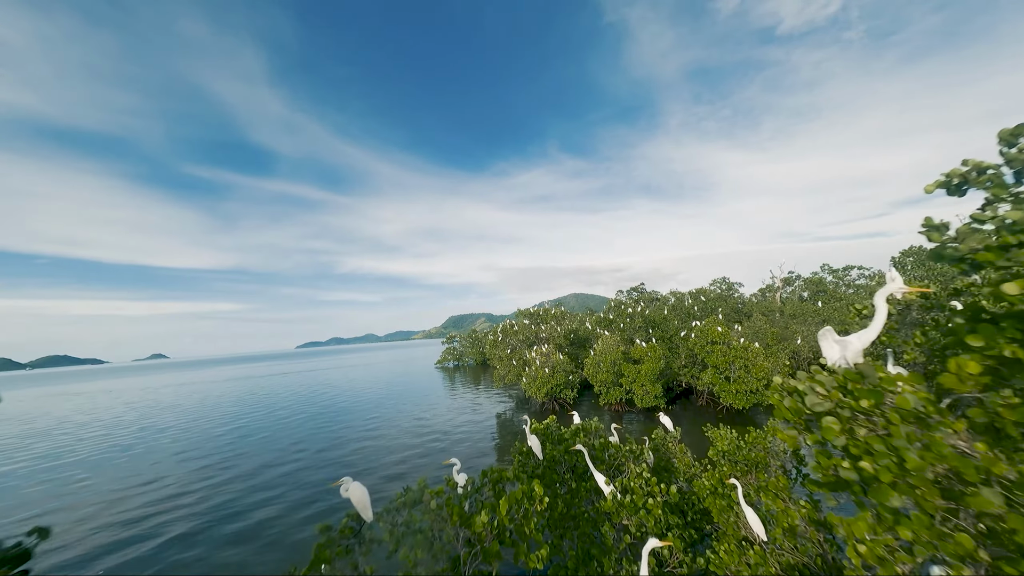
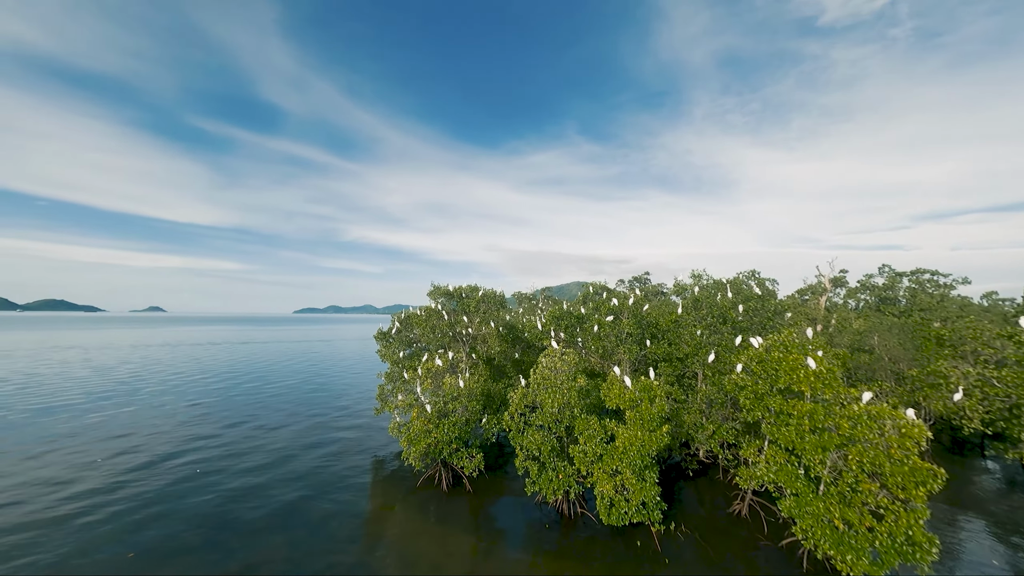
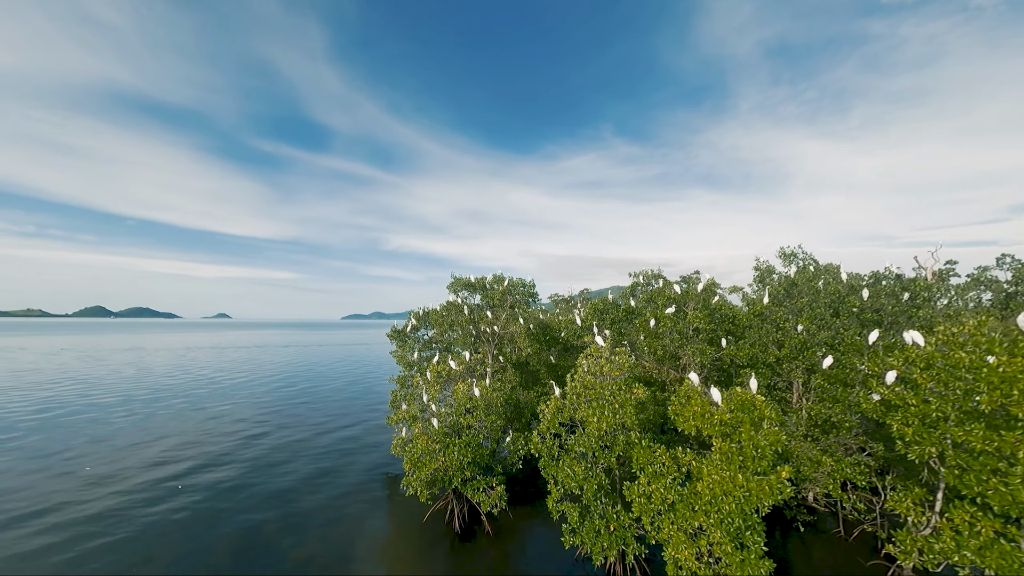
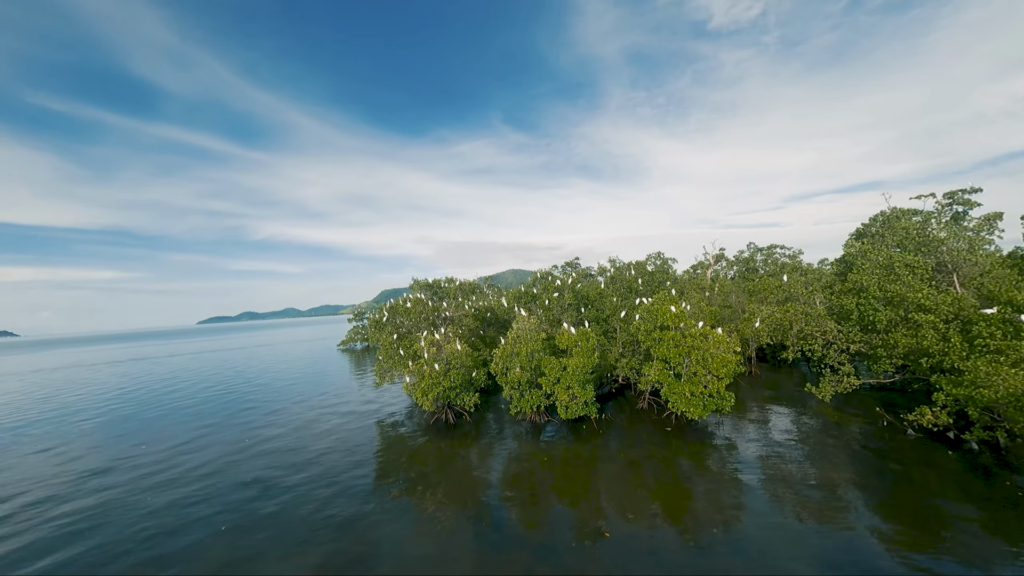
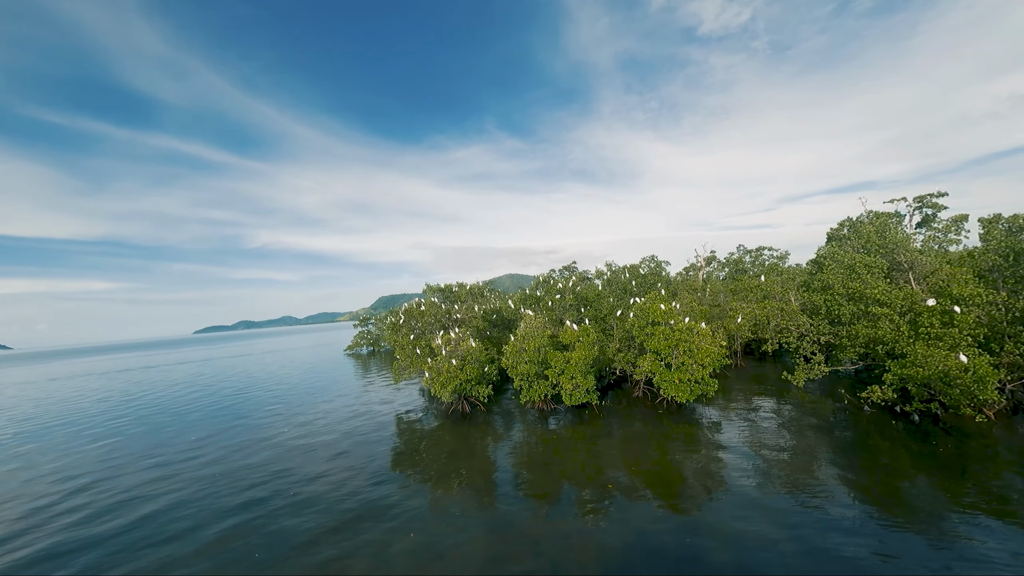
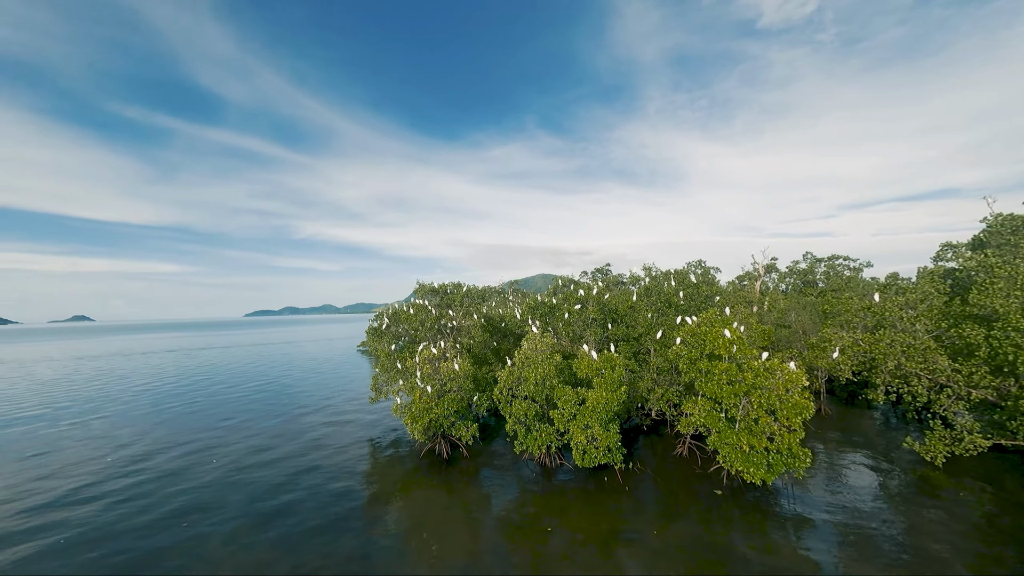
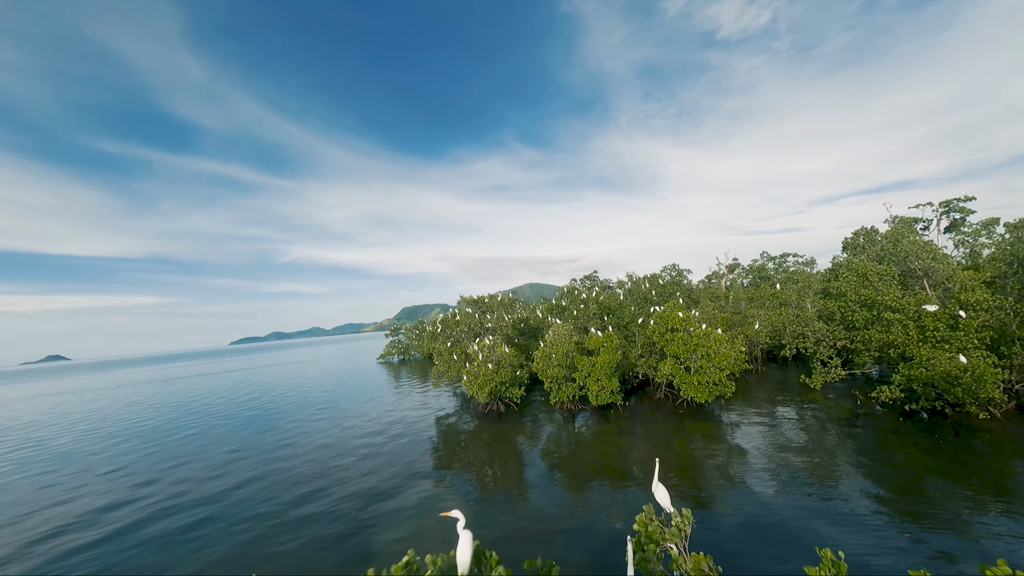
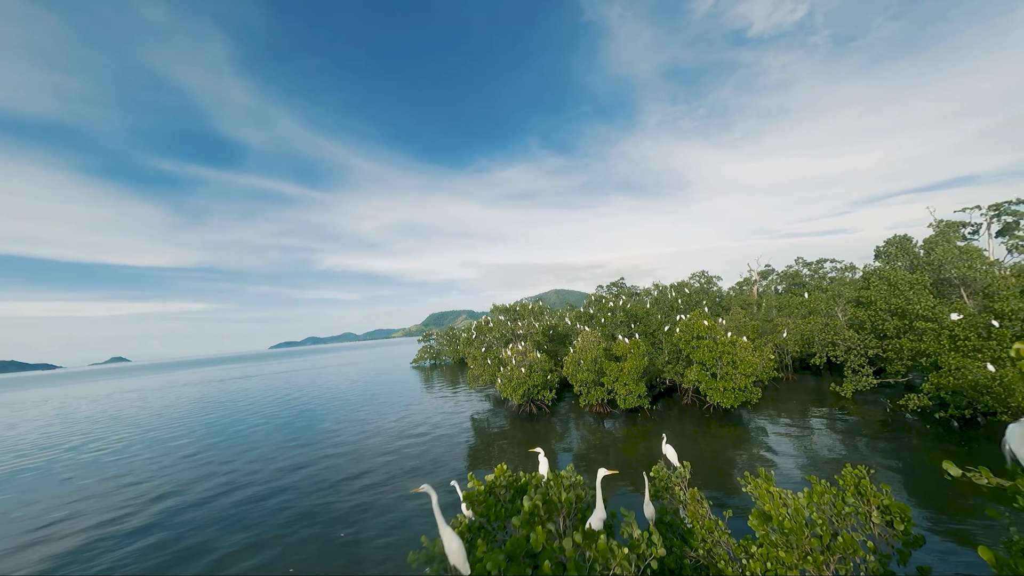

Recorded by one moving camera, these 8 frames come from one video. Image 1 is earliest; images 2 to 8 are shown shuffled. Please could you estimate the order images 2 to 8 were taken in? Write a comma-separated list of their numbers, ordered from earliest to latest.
8, 7, 5, 4, 6, 2, 3
